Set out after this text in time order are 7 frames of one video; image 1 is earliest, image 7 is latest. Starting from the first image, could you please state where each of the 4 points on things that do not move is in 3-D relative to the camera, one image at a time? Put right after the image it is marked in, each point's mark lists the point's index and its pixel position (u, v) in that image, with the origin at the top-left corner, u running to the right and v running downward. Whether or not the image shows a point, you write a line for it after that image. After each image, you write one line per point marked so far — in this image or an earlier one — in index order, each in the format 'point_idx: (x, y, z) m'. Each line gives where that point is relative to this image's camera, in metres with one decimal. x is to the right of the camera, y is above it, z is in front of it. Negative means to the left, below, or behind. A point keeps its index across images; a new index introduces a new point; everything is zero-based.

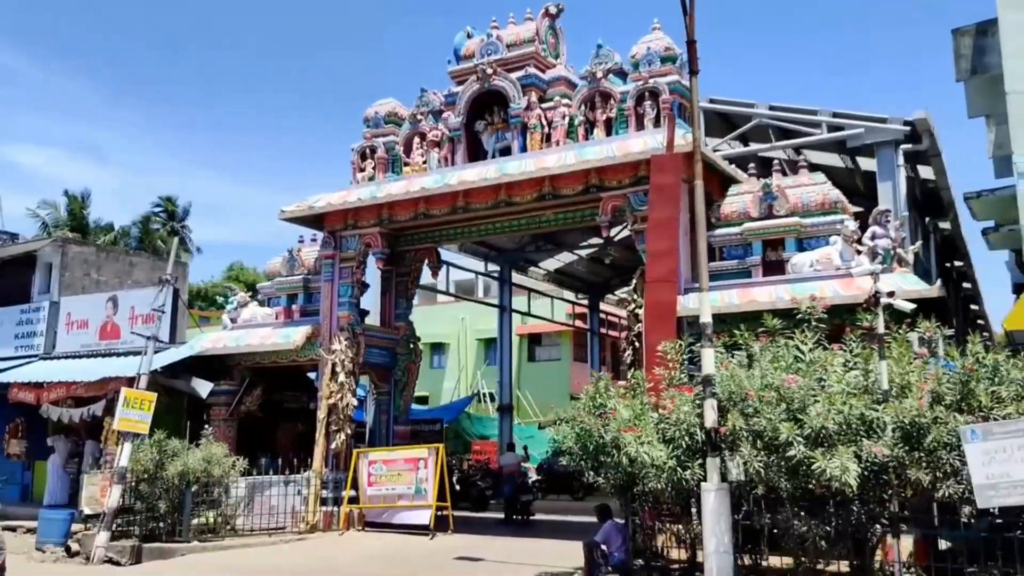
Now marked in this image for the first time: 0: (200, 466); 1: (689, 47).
0: (-4.5, -2.6, +12.4) m
1: (+1.9, +2.6, +9.1) m
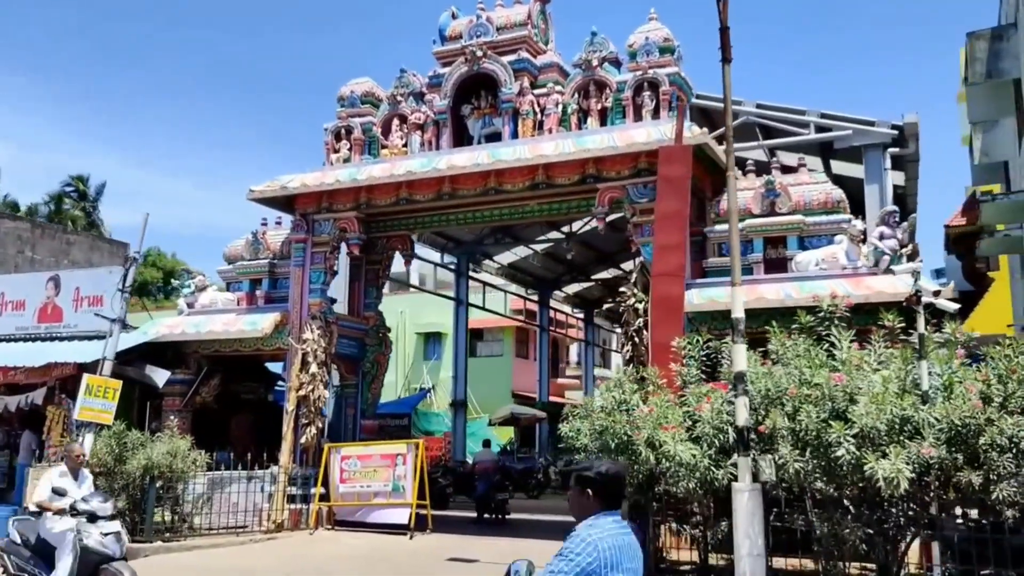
0: (-4.7, -2.3, +11.5) m
1: (+2.2, +2.6, +8.8) m
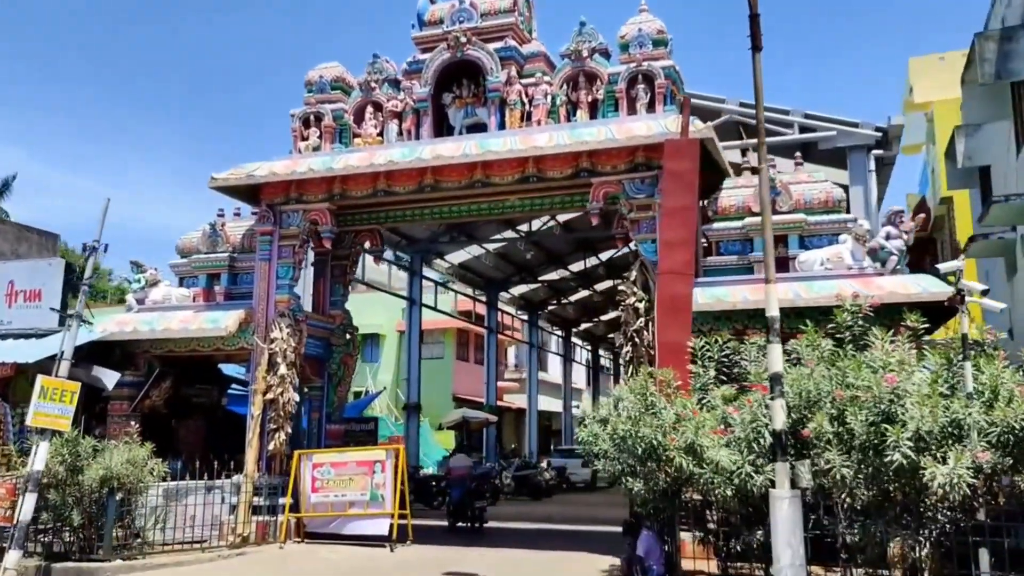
0: (-4.7, -2.2, +10.4) m
1: (+2.4, +2.7, +8.5) m
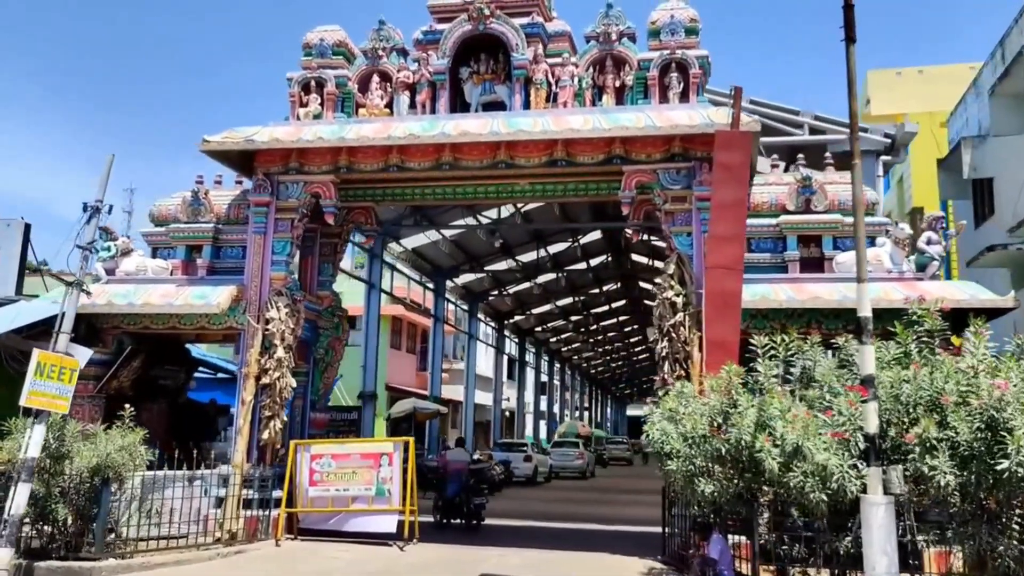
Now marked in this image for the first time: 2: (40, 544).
0: (-4.3, -1.9, +9.3) m
1: (+3.2, +2.7, +8.2) m
2: (-5.2, -2.8, +9.3) m
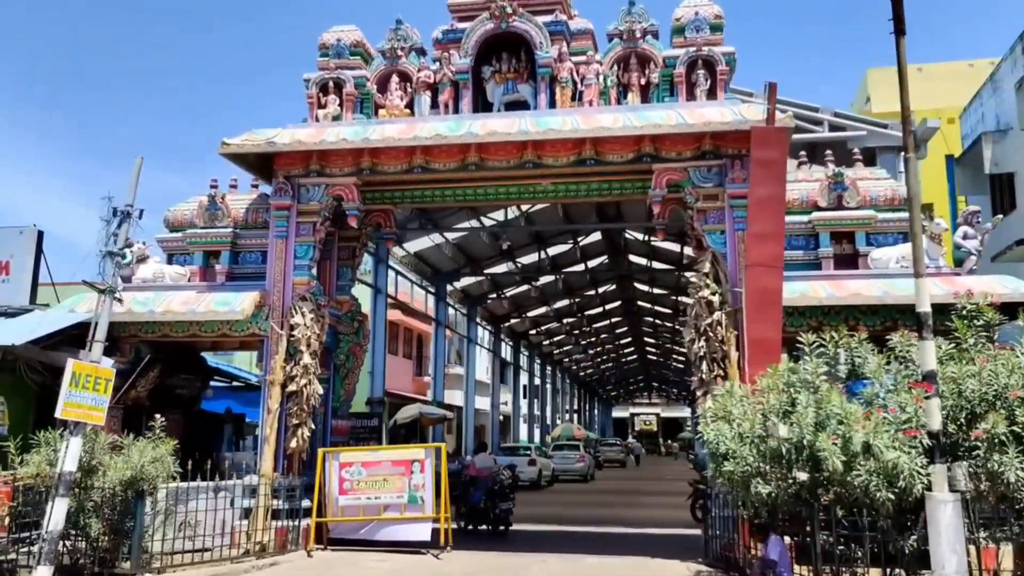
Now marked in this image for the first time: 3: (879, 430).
0: (-3.8, -1.9, +9.1) m
1: (+3.7, +2.7, +8.1) m
2: (-4.7, -2.9, +9.0) m
3: (+3.1, -1.2, +7.3) m
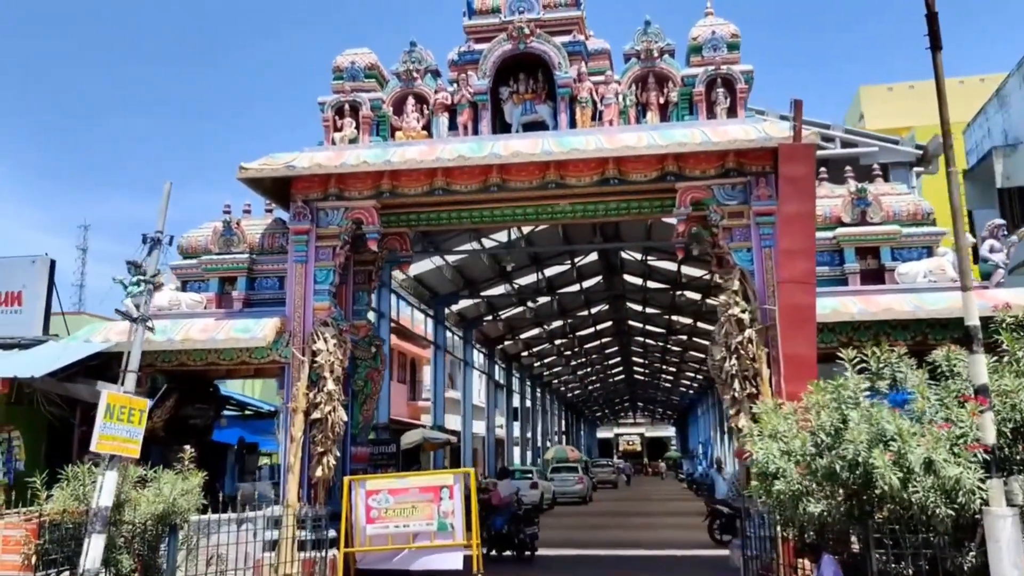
0: (-3.4, -2.2, +8.8) m
1: (+4.0, +2.6, +8.2) m
2: (-4.2, -3.2, +8.7) m
3: (+3.6, -1.3, +7.2) m
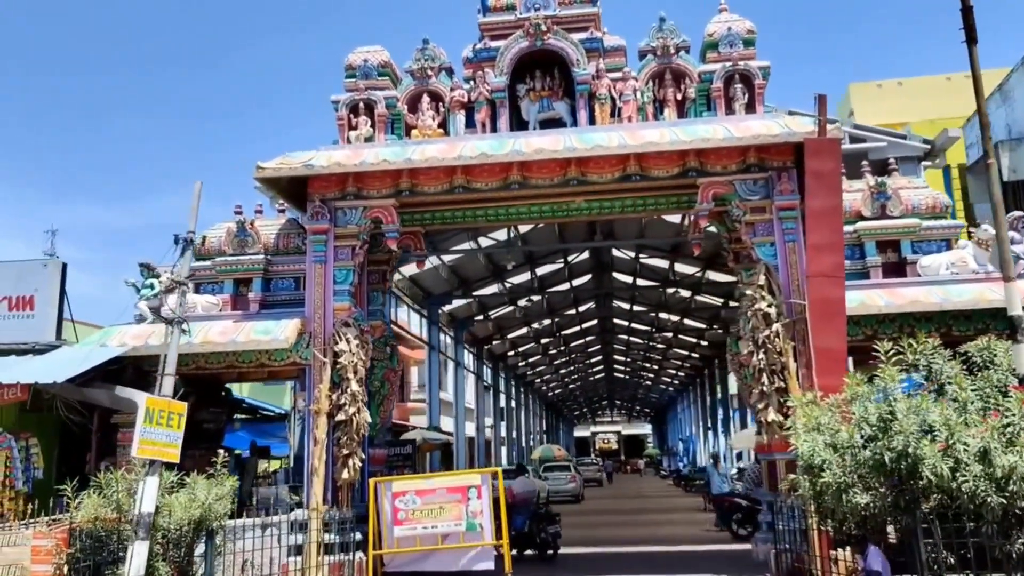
0: (-3.0, -2.2, +8.7) m
1: (+4.4, +2.7, +8.3) m
2: (-3.8, -3.2, +8.6) m
3: (+4.0, -1.2, +7.3) m
